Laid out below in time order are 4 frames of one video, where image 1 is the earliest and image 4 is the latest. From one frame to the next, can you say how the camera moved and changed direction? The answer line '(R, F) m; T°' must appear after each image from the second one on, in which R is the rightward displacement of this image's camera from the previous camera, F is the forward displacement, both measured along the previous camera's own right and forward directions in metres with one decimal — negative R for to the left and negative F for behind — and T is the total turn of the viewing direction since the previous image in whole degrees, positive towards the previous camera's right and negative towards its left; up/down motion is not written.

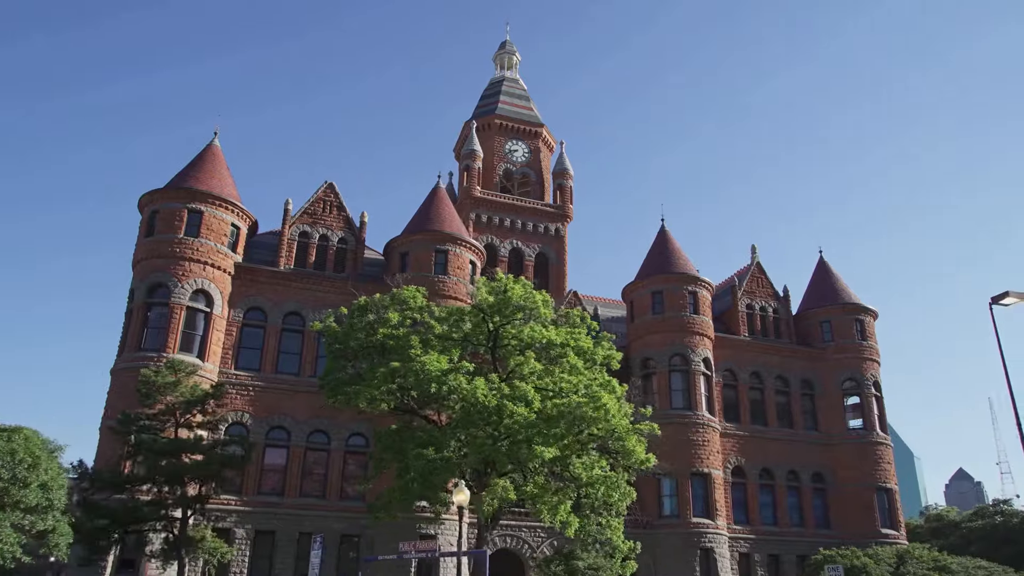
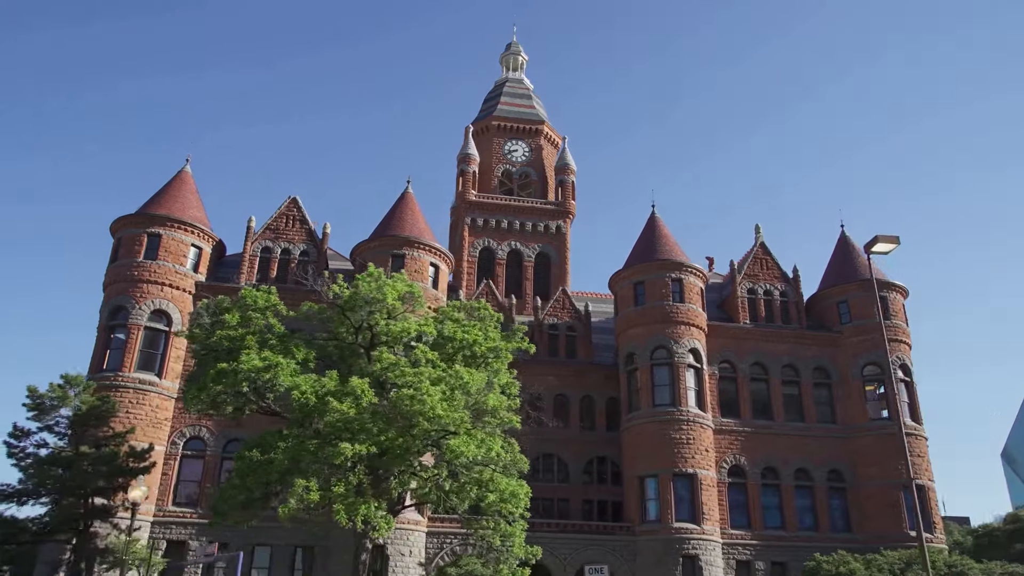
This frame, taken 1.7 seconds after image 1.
(+6.7, +1.7) m; -10°
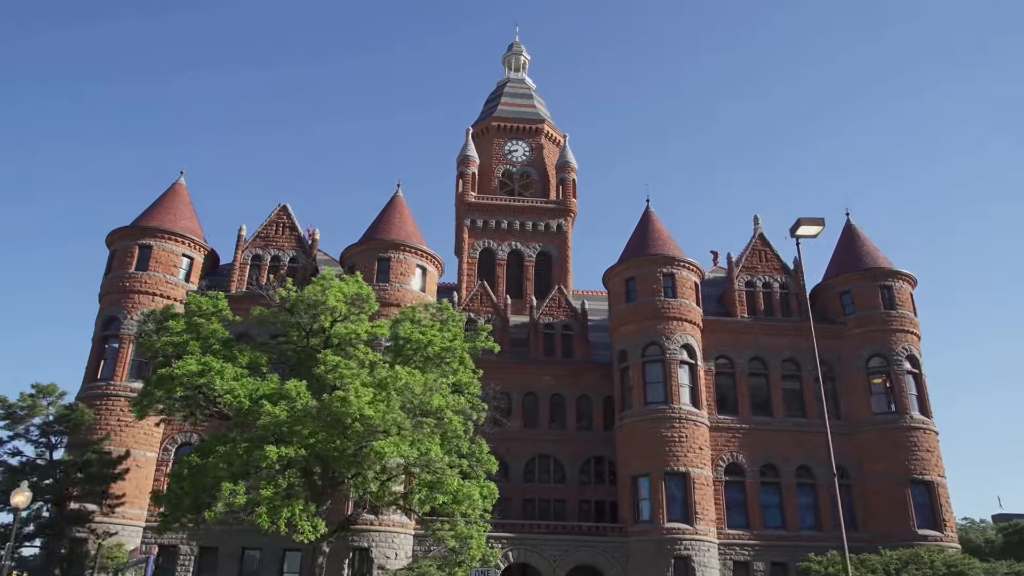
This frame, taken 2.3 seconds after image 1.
(+2.5, +0.4) m; -4°
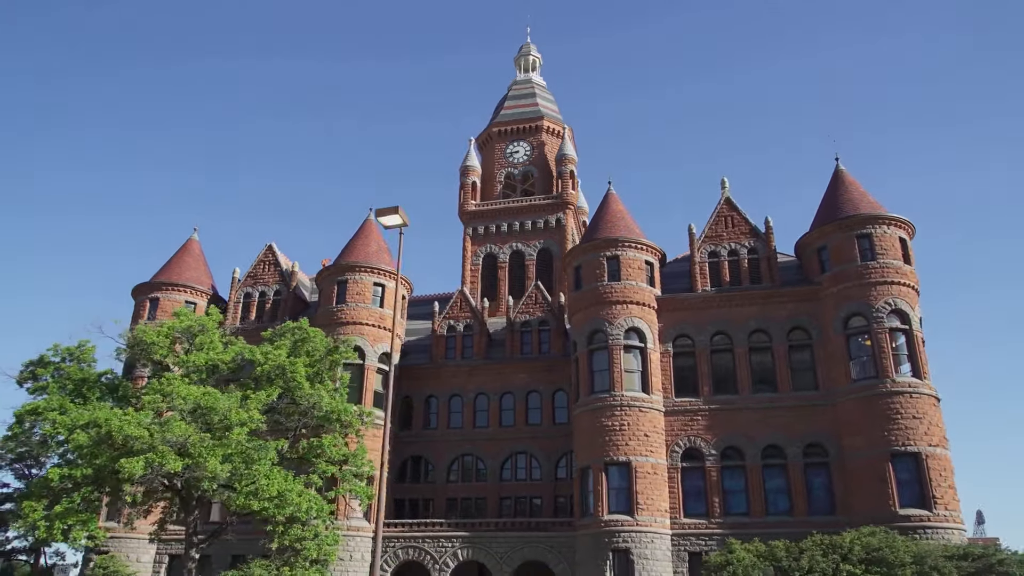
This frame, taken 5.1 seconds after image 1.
(+11.0, +1.2) m; -16°
